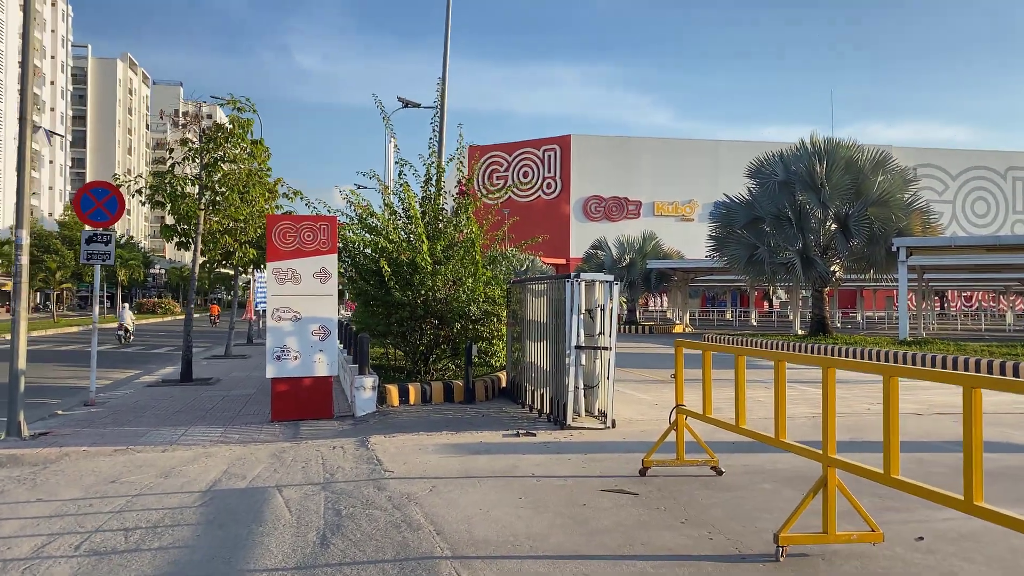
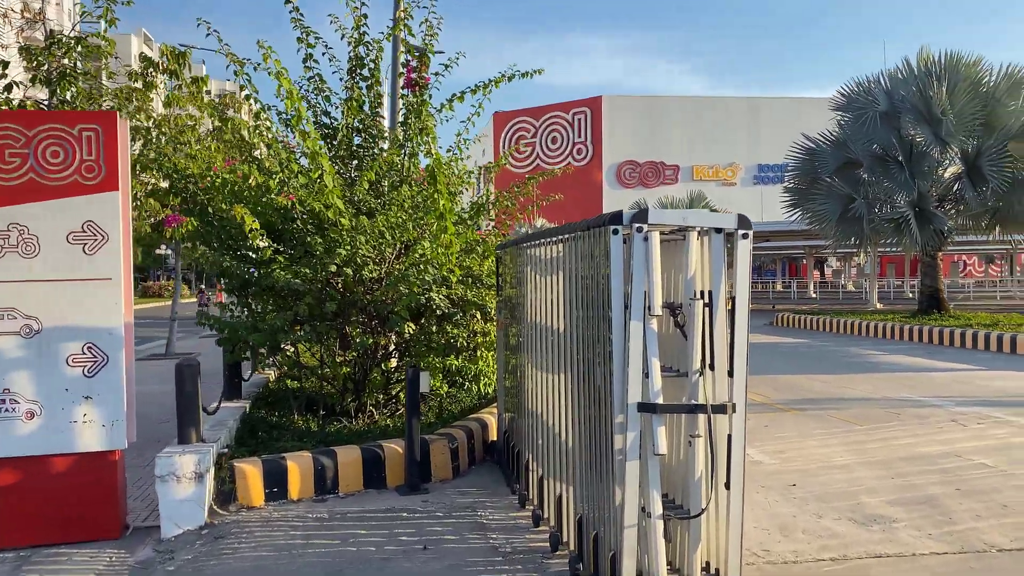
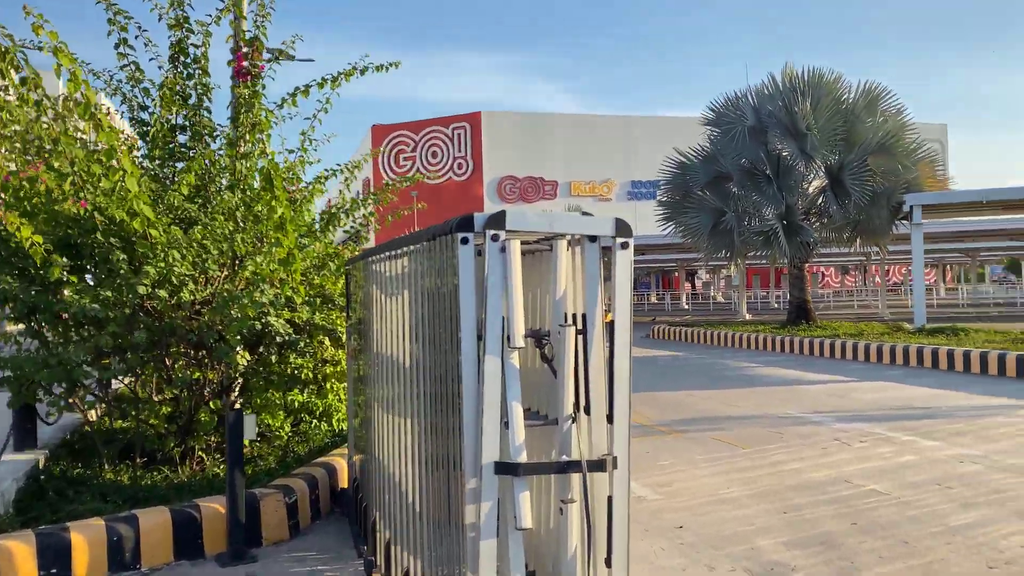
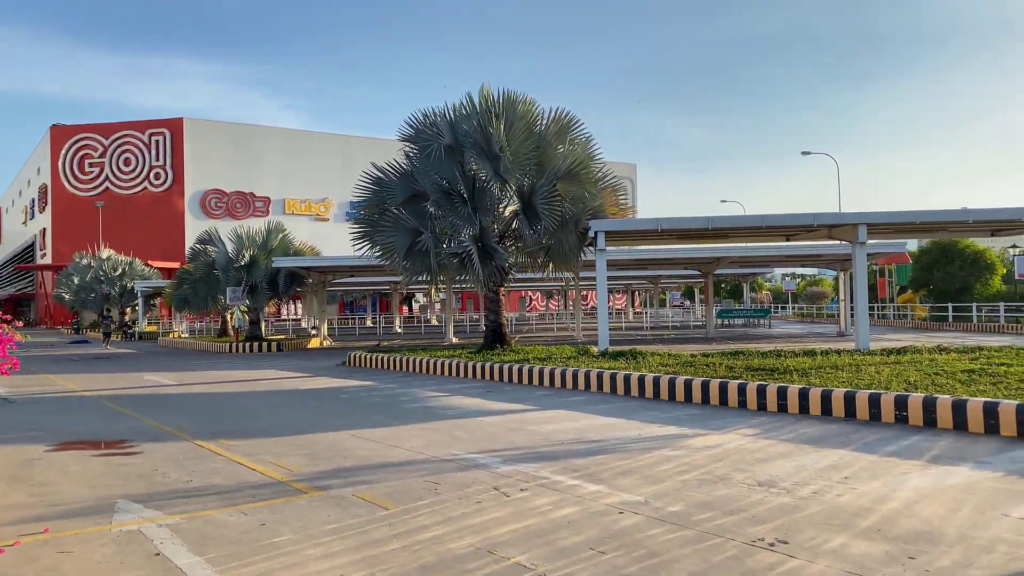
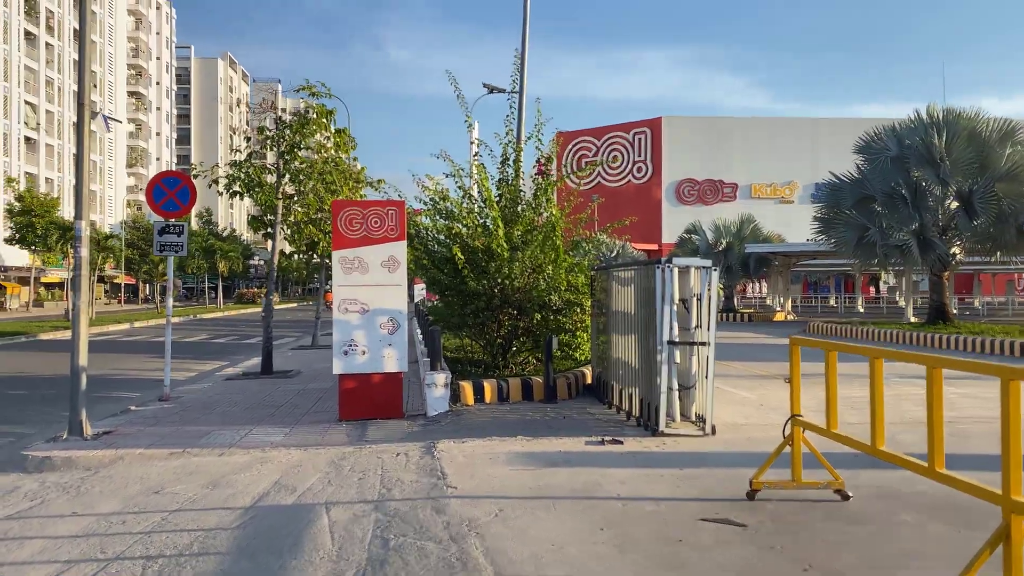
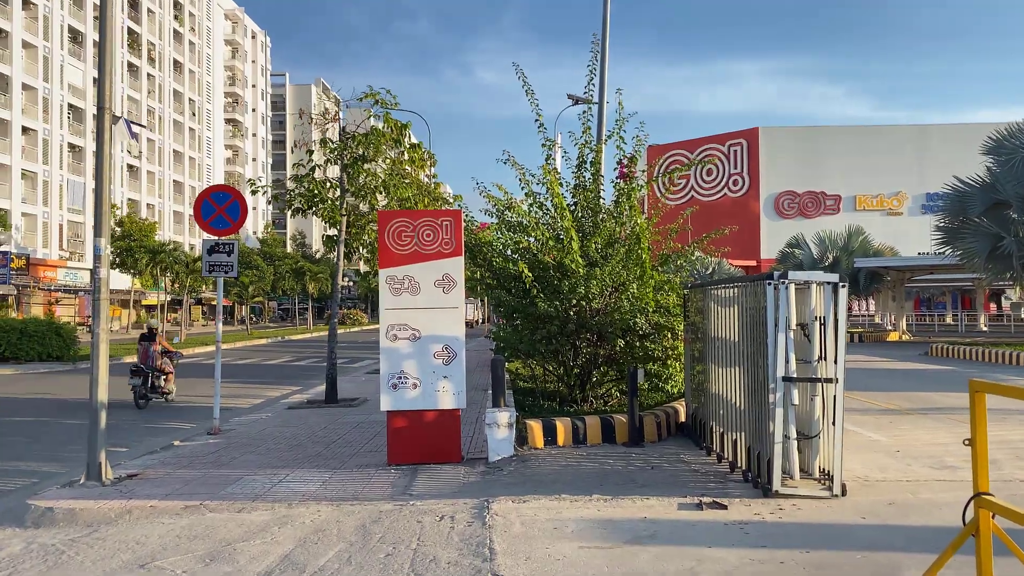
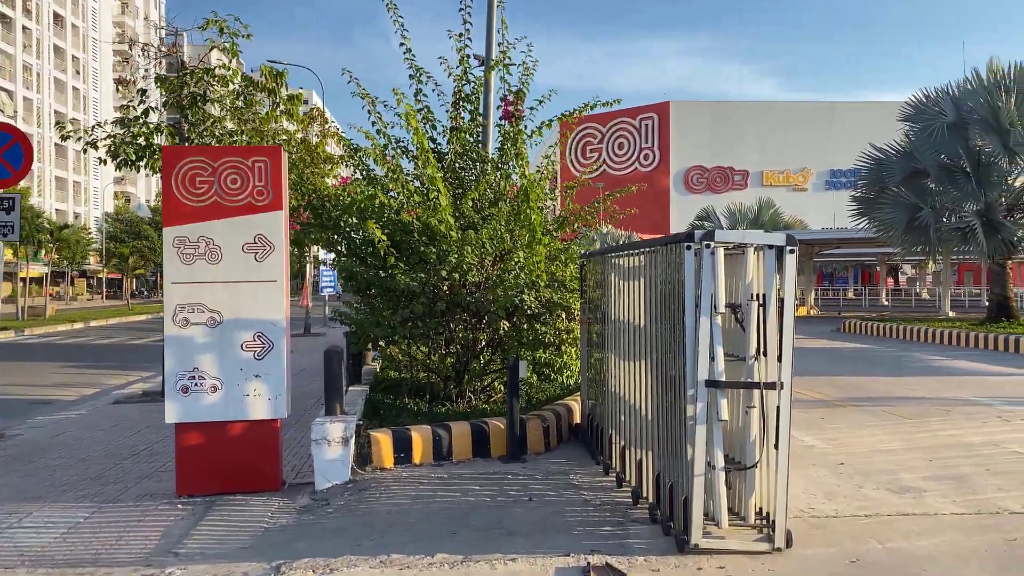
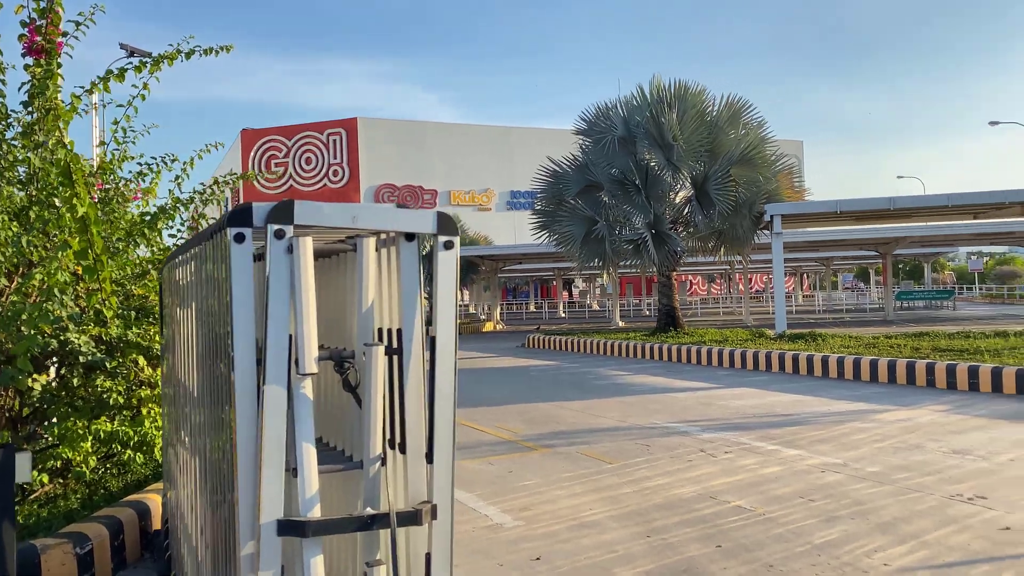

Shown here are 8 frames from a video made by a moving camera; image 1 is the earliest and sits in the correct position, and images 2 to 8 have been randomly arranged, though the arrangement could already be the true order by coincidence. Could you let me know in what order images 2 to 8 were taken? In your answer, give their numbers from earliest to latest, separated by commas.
5, 6, 7, 2, 3, 8, 4
